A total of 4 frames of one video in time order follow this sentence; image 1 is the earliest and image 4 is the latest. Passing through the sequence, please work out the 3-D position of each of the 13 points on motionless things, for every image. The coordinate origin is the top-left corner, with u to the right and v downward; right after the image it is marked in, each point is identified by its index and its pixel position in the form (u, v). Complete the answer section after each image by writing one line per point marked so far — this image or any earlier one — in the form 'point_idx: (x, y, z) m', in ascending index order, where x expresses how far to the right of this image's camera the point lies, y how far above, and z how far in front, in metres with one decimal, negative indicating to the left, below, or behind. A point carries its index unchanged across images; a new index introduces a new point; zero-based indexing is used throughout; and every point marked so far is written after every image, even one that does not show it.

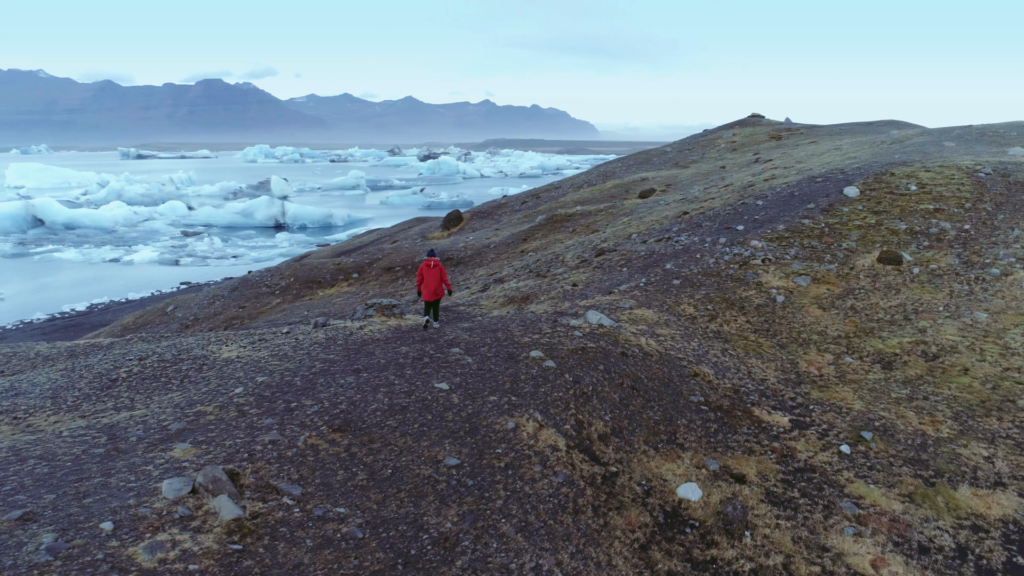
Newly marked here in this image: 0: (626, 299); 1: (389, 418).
0: (+1.9, -0.2, +12.8) m
1: (-1.2, -1.3, +7.3) m
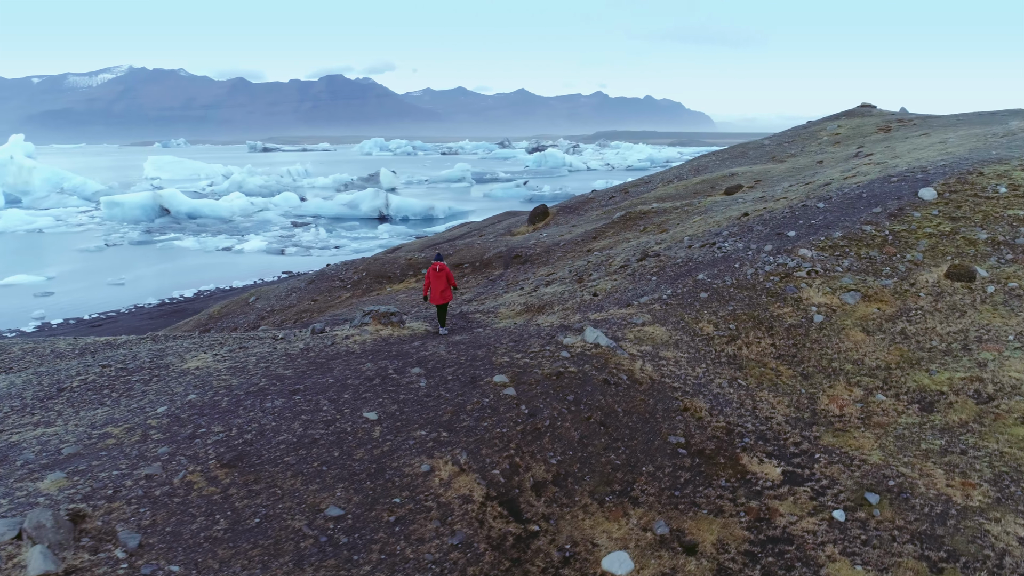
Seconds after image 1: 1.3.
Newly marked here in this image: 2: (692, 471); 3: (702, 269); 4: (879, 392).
0: (+2.0, -0.4, +11.5) m
1: (-1.9, -1.4, +6.5) m
2: (+1.7, -1.8, +7.3) m
3: (+3.3, +0.3, +13.3) m
4: (+4.3, -1.2, +9.0) m
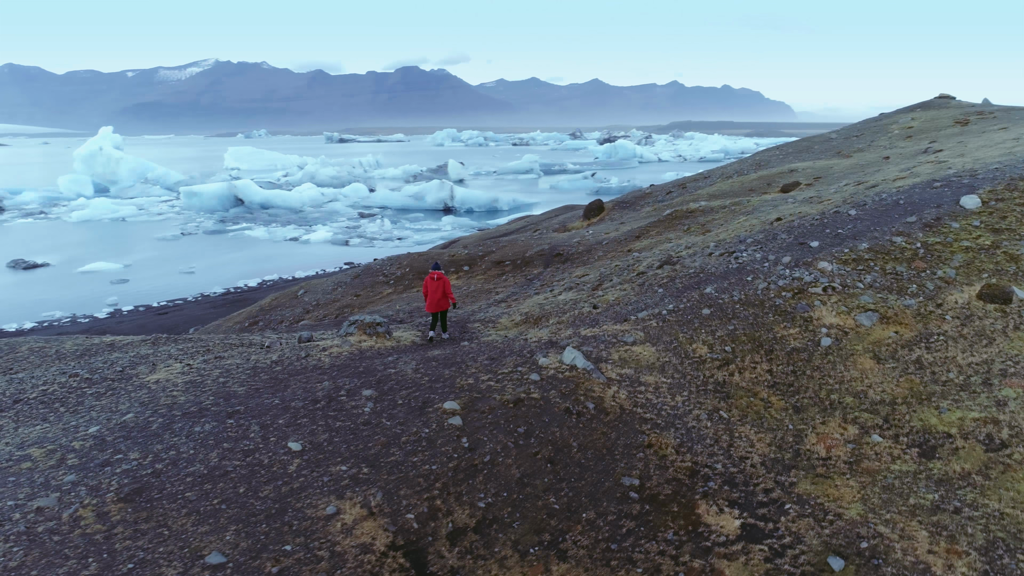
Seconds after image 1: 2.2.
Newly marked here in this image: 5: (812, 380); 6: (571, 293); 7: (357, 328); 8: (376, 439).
0: (+1.7, -0.6, +10.8) m
1: (-2.6, -1.6, +6.2) m
2: (+1.1, -2.0, +6.6) m
3: (+3.3, +0.1, +12.4) m
4: (+3.9, -1.5, +8.1) m
5: (+3.6, -1.1, +9.2) m
6: (+1.3, -0.1, +17.0) m
7: (-2.4, -0.6, +11.8) m
8: (-1.3, -1.4, +7.1) m
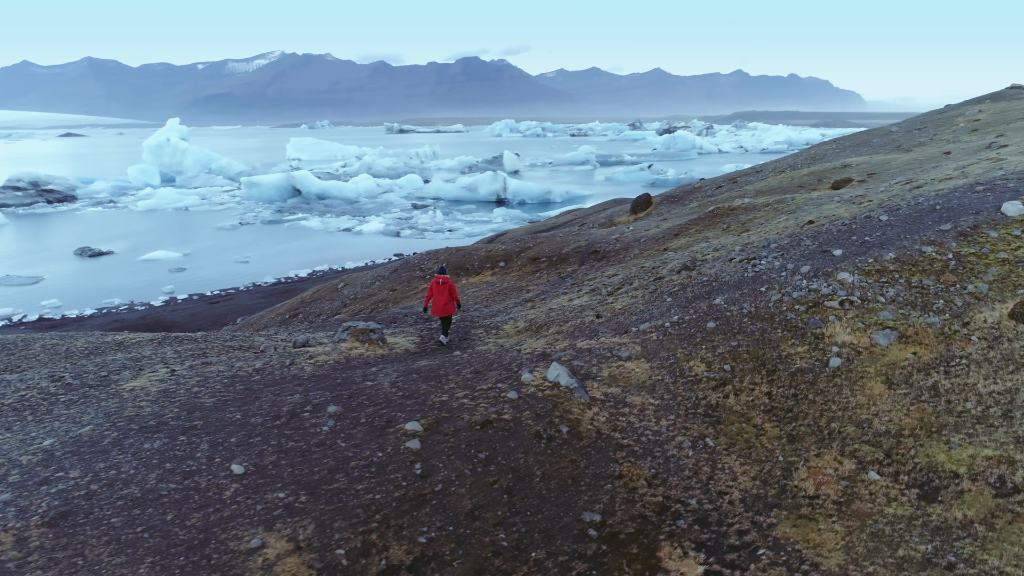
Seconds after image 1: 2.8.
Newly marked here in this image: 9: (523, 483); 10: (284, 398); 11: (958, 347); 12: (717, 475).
0: (+1.6, -0.8, +10.2) m
1: (-3.1, -1.8, +6.0) m
2: (+0.6, -2.2, +6.1) m
3: (+3.3, 0.0, +11.7) m
4: (+3.5, -1.7, +7.4) m
5: (+3.4, -1.3, +8.5) m
6: (+1.7, -0.2, +16.4) m
7: (-2.4, -0.7, +11.6) m
8: (-1.7, -1.6, +6.8) m
9: (+0.1, -1.8, +6.9) m
10: (-2.6, -1.2, +8.6) m
11: (+5.4, -0.7, +9.2) m
12: (+2.0, -1.8, +7.4) m
